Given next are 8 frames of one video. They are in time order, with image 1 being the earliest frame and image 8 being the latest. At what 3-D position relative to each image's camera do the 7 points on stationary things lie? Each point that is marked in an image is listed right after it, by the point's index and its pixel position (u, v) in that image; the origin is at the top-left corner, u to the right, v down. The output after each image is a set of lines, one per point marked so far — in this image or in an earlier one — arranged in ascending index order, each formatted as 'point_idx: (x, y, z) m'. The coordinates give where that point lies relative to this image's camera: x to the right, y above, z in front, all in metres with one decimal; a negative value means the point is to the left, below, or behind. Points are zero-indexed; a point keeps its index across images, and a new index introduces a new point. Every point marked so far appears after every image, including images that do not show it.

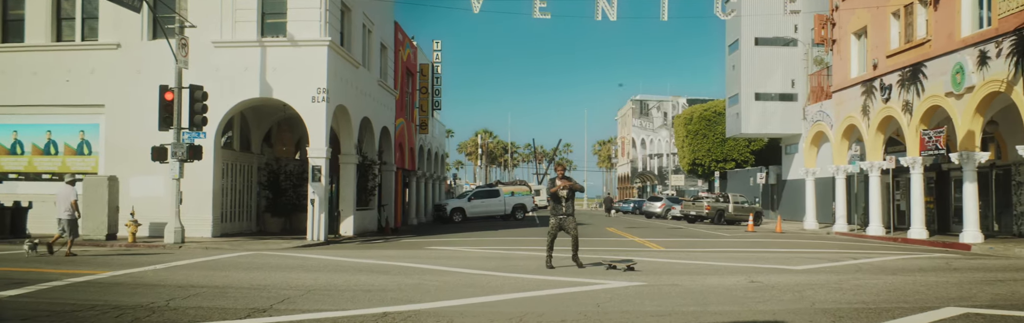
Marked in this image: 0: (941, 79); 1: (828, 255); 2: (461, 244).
0: (+12.1, +2.2, +18.9) m
1: (+6.2, -1.8, +12.9) m
2: (-1.5, -2.2, +18.4) m
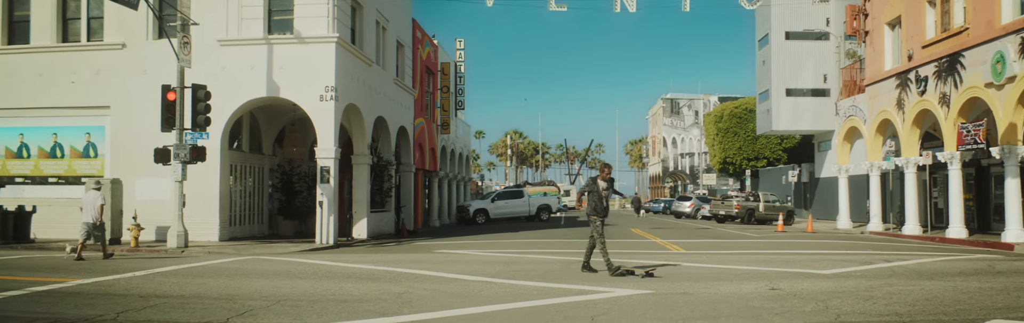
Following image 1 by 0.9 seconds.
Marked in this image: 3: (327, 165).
0: (+12.4, +2.4, +17.5) m
1: (+6.3, -1.6, +11.7) m
2: (-1.2, -2.2, +17.6) m
3: (-5.3, -0.2, +19.4) m
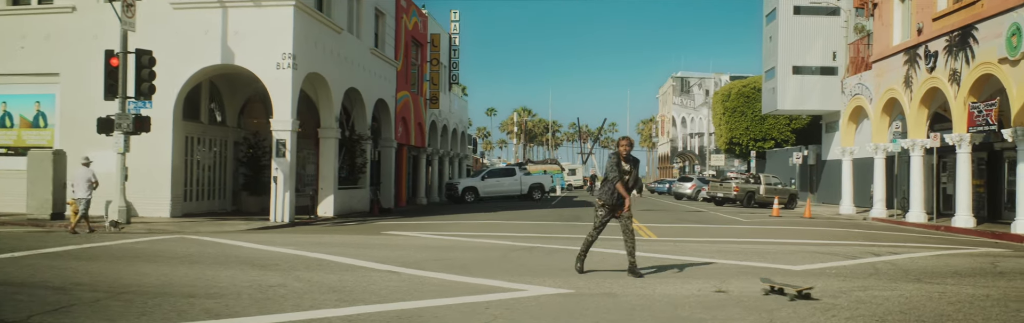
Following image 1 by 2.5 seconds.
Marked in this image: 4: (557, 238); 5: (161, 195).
0: (+11.5, +2.8, +15.7) m
1: (+5.2, -1.3, +10.2) m
2: (-2.1, -1.6, +16.3) m
3: (-6.2, +0.6, +18.0) m
4: (+0.7, -1.4, +12.2) m
5: (-10.2, -1.0, +19.3) m
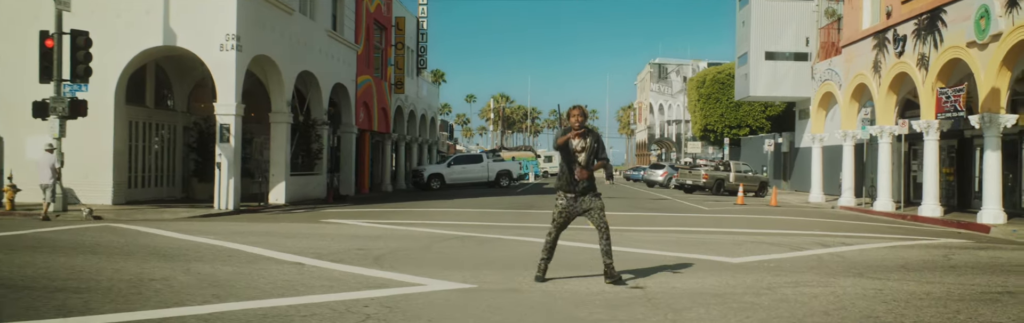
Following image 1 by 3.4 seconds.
0: (+10.4, +3.1, +15.2) m
1: (+4.2, -1.1, +9.7) m
2: (-3.3, -1.2, +15.6) m
3: (-7.4, +1.0, +17.2) m
4: (-0.3, -1.2, +11.5) m
5: (-11.5, -0.6, +18.4) m
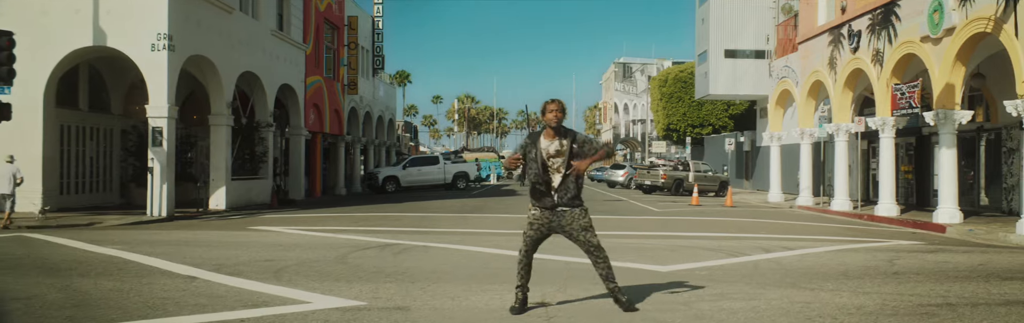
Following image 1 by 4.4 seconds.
0: (+9.2, +3.2, +15.0) m
1: (+3.2, -1.1, +9.2) m
2: (-4.5, -1.3, +14.8) m
3: (-8.7, +0.9, +16.2) m
4: (-1.4, -1.2, +10.8) m
5: (-12.8, -0.7, +17.3) m
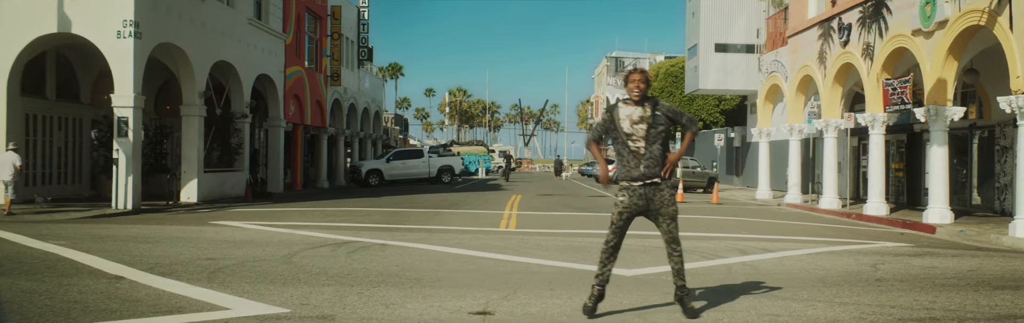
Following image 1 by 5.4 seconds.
0: (+8.7, +3.2, +14.5) m
1: (+2.8, -1.0, +8.7) m
2: (-5.0, -1.1, +14.2) m
3: (-9.2, +1.1, +15.6) m
4: (-1.8, -1.1, +10.3) m
5: (-13.3, -0.5, +16.7) m
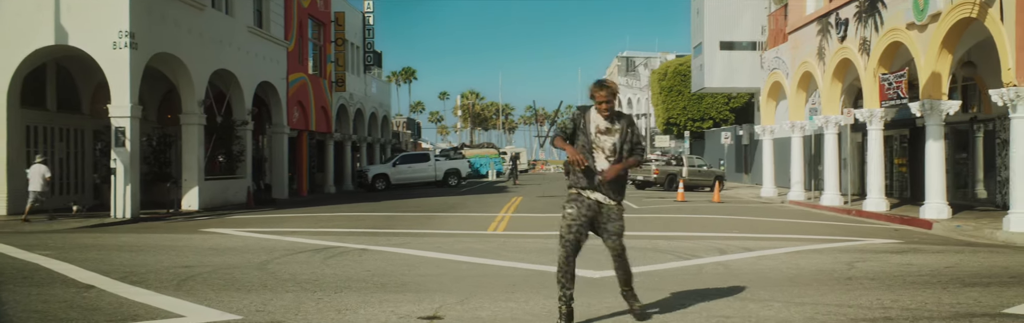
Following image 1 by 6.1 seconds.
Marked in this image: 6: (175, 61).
0: (+8.5, +3.4, +14.2) m
1: (+2.5, -1.0, +8.5) m
2: (-5.1, -1.3, +14.3) m
3: (-9.3, +0.9, +15.8) m
4: (-2.1, -1.1, +10.3) m
5: (-13.4, -0.8, +16.9) m
6: (-8.9, +2.7, +17.5) m
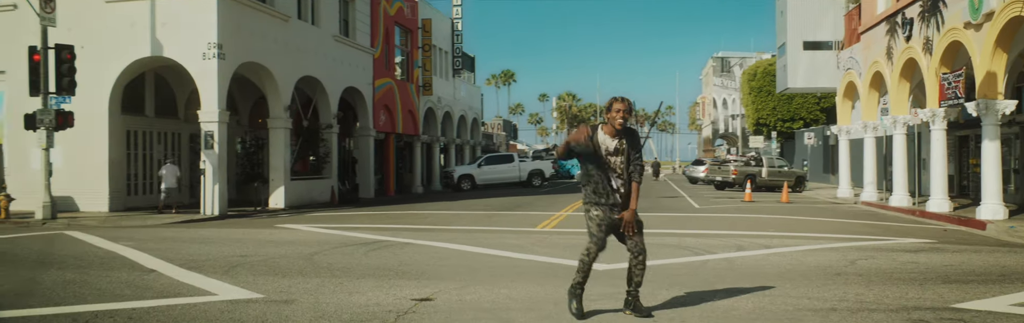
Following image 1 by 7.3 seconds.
0: (+9.7, +3.4, +13.3) m
1: (+2.9, -1.0, +8.6) m
2: (-3.8, -1.3, +15.4) m
3: (-7.7, +0.8, +17.5) m
4: (-1.3, -1.2, +11.0) m
5: (-11.5, -0.8, +19.3) m
6: (-7.1, +2.6, +19.2) m
